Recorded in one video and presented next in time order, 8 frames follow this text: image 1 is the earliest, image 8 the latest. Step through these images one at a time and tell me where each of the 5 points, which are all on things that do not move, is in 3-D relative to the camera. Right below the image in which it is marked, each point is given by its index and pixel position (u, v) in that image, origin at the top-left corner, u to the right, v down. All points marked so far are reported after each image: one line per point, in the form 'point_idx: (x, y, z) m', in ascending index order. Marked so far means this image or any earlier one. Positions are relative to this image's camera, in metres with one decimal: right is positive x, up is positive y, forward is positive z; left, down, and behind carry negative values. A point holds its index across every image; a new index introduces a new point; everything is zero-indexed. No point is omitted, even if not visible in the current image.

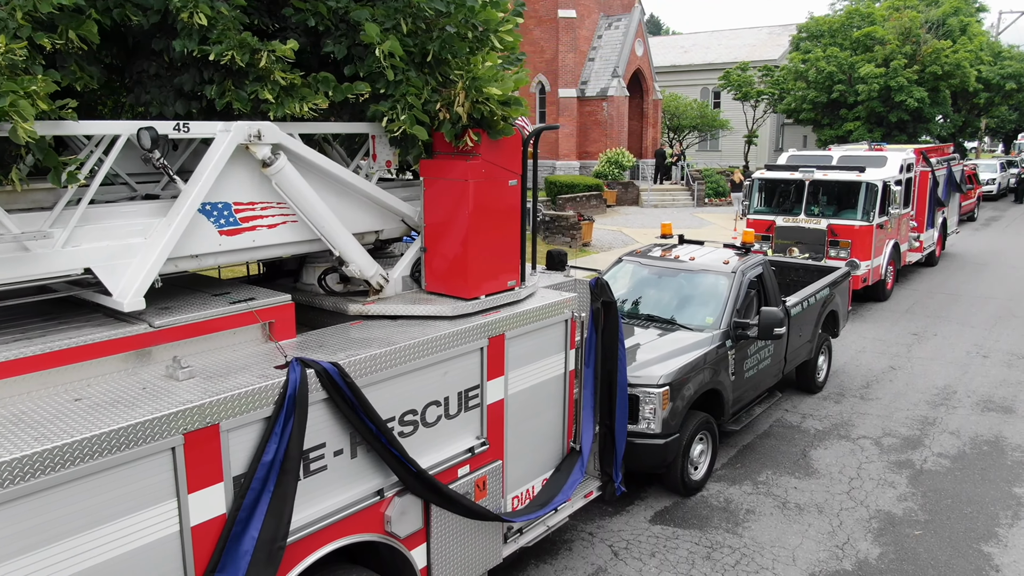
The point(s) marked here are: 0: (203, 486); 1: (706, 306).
0: (-1.4, -0.9, +3.2) m
1: (+2.0, -0.2, +7.4) m
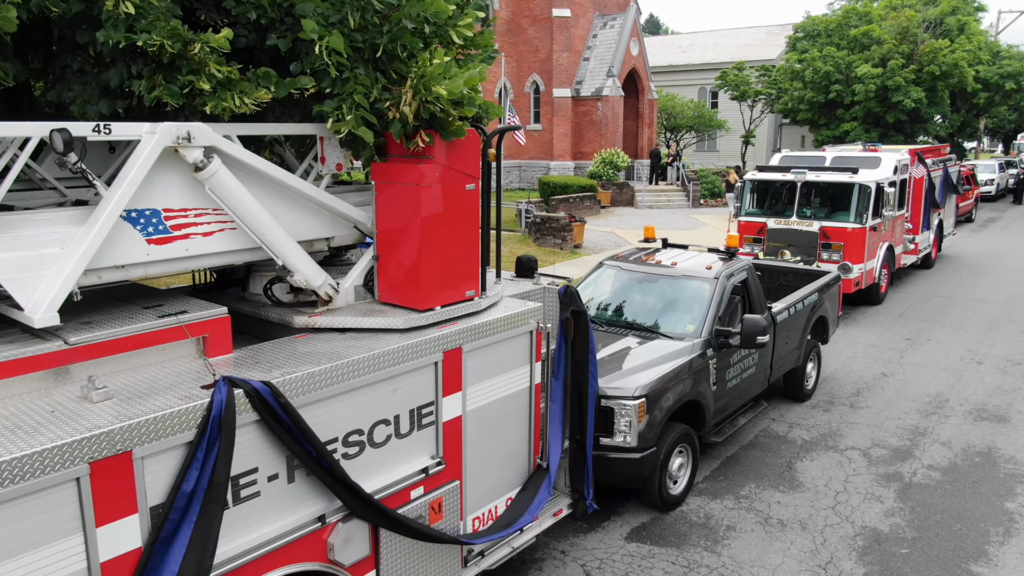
0: (-1.7, -1.0, +3.0) m
1: (+1.8, -0.3, +7.2) m
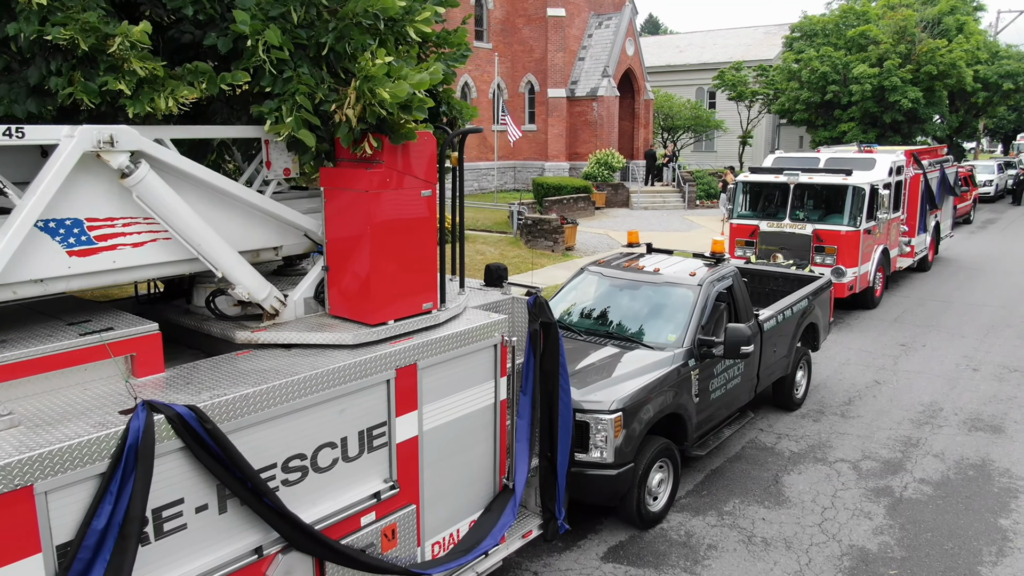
0: (-1.9, -1.0, +2.7) m
1: (+1.5, -0.3, +6.9) m
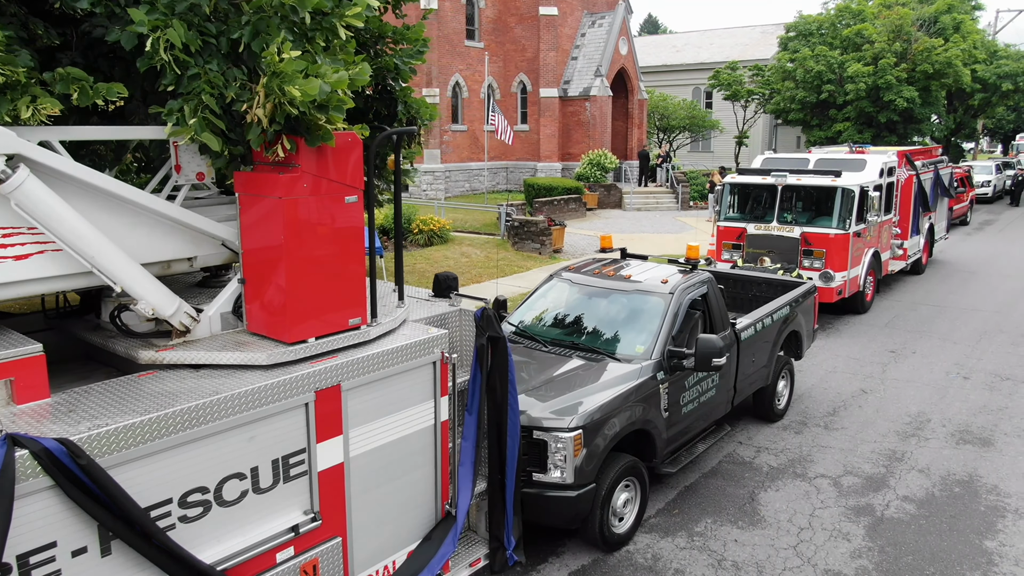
0: (-2.3, -1.1, +2.4) m
1: (+1.2, -0.4, +6.6) m
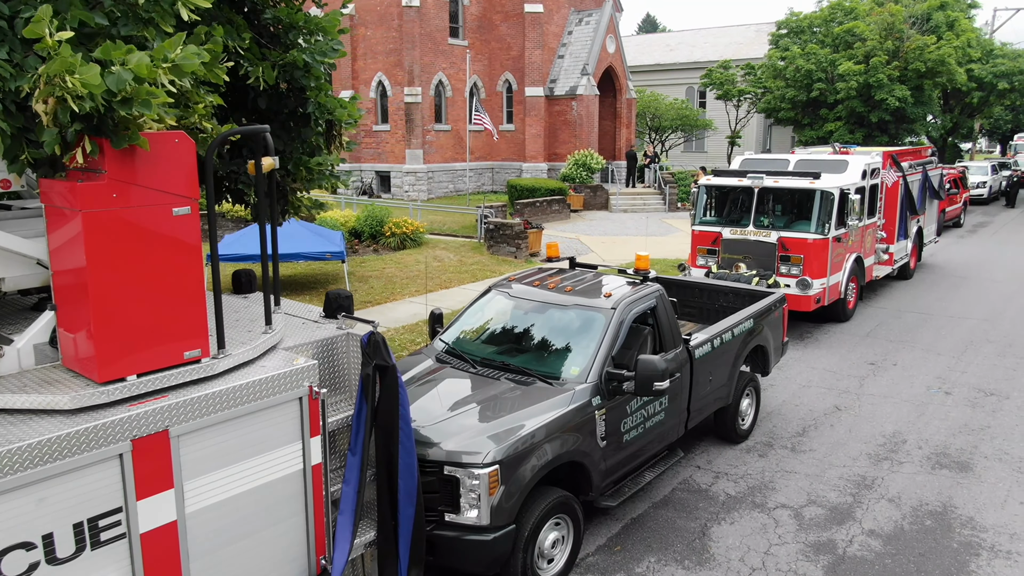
0: (-2.9, -1.2, +1.8) m
1: (+0.6, -0.5, +6.0) m
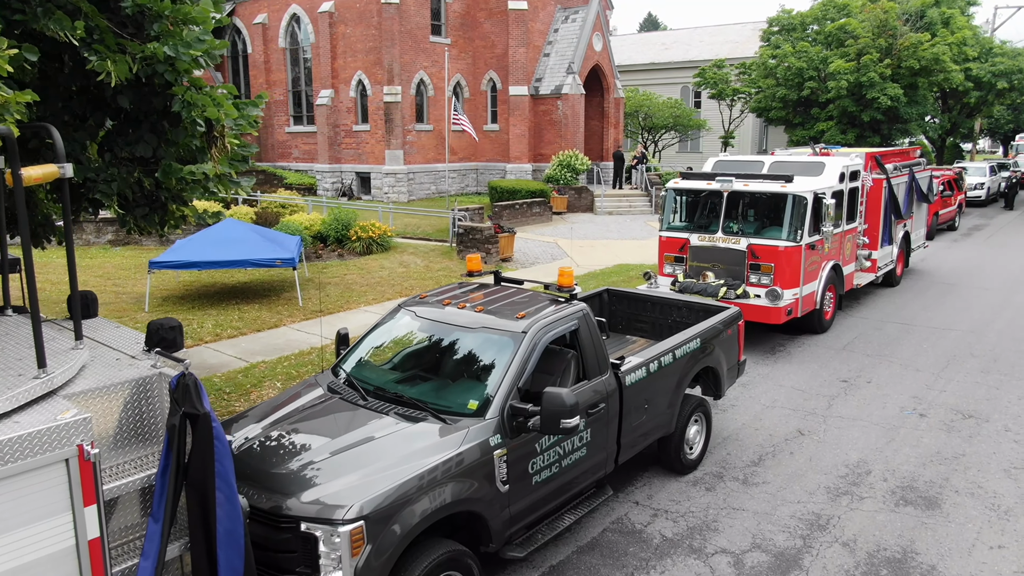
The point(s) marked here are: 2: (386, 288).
0: (-3.7, -1.4, +1.1) m
1: (-0.2, -0.7, +5.3) m
2: (-2.6, 0.0, +14.4) m
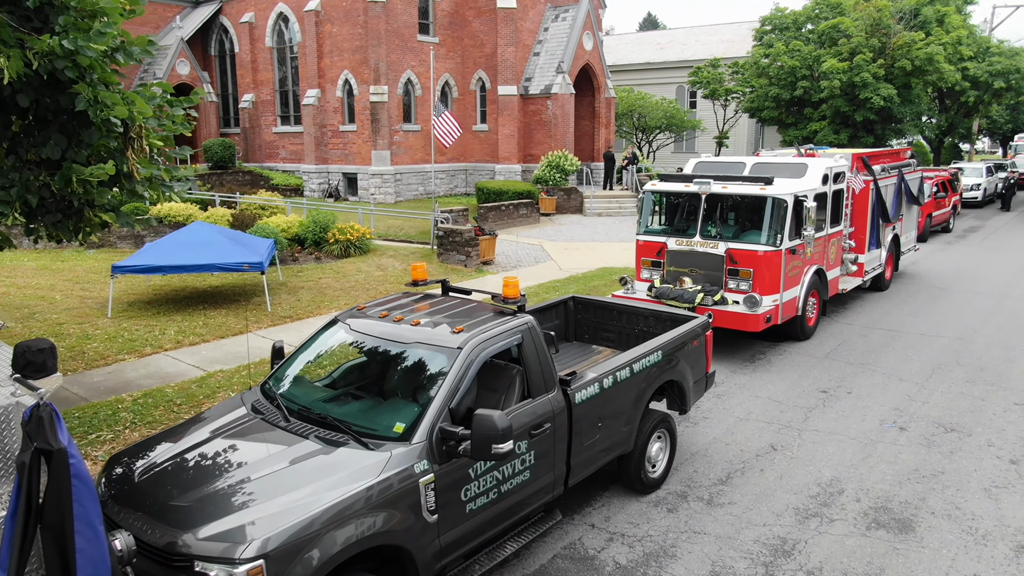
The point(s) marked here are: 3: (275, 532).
0: (-4.2, -1.5, +0.7) m
1: (-0.7, -0.8, +4.9) m
2: (-3.0, -0.1, +14.0) m
3: (-1.4, -1.4, +3.9) m
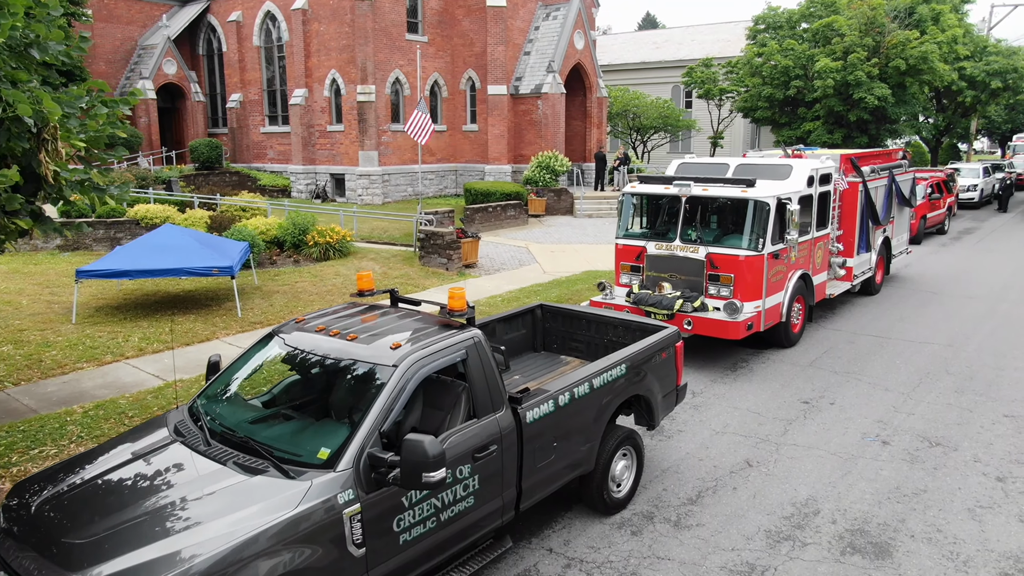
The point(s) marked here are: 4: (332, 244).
0: (-4.6, -1.6, +0.4) m
1: (-1.1, -0.9, +4.6) m
2: (-3.4, -0.2, +13.6) m
3: (-1.8, -1.5, +3.5) m
4: (-4.2, +1.0, +16.5) m
